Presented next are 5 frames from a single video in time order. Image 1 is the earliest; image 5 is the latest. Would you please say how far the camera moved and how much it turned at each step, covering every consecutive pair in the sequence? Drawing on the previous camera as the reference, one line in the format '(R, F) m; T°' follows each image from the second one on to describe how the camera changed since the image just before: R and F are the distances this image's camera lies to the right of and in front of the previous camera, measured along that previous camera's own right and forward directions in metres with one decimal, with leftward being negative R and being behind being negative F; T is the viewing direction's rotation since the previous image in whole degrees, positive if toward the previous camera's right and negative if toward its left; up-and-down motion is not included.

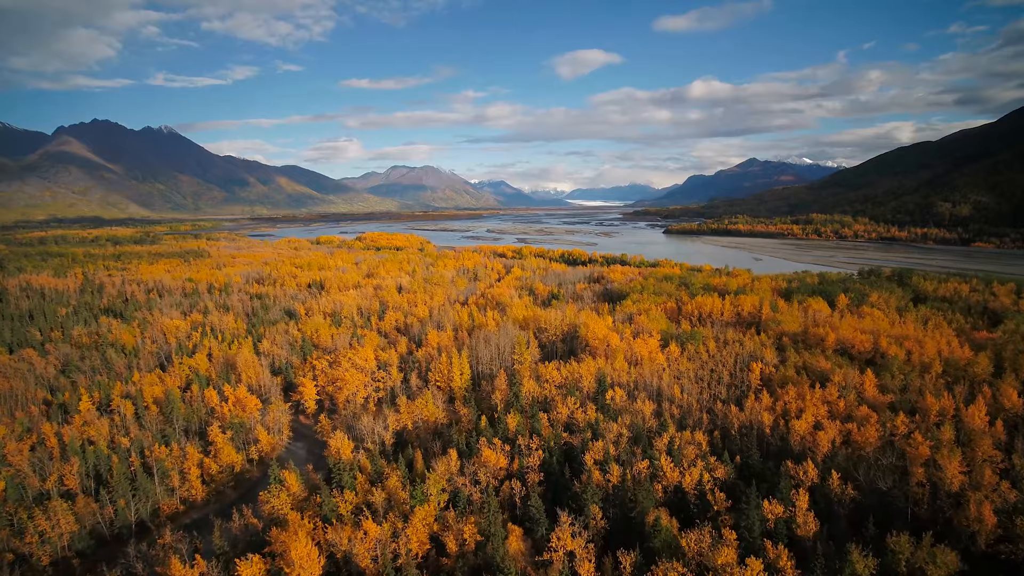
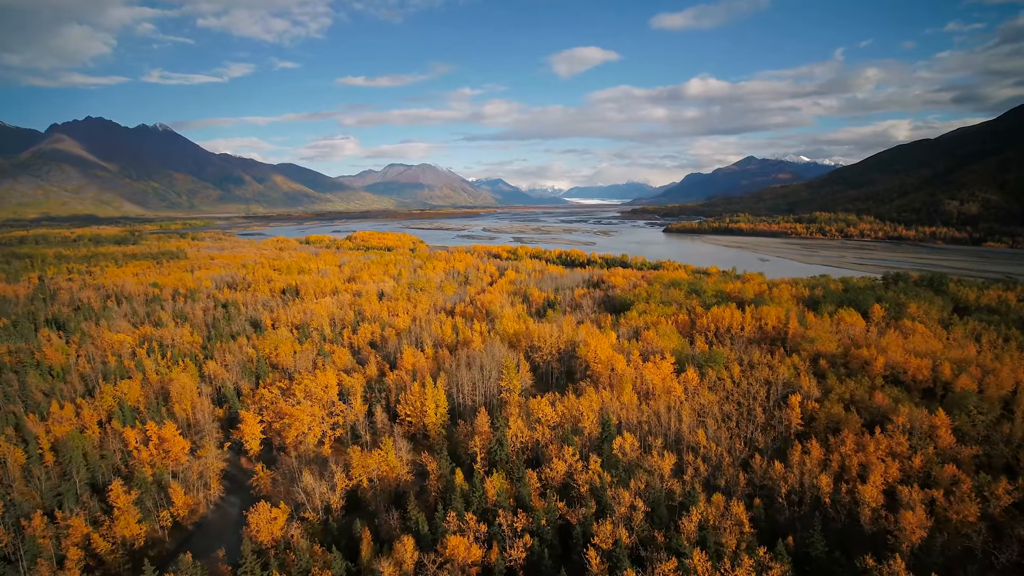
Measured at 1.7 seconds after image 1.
(+0.4, +2.9) m; 0°
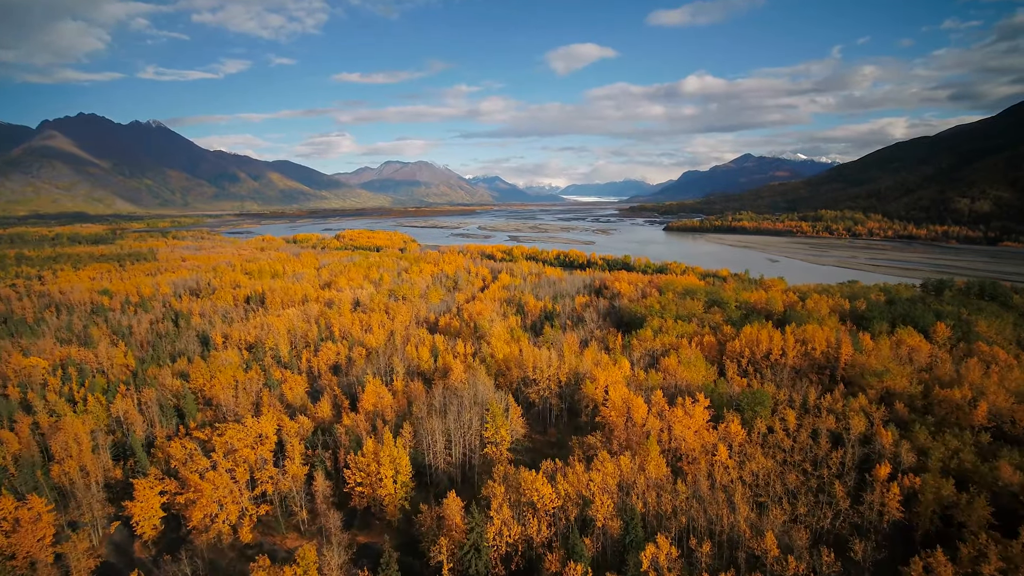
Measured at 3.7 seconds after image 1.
(+0.3, +3.6) m; 0°
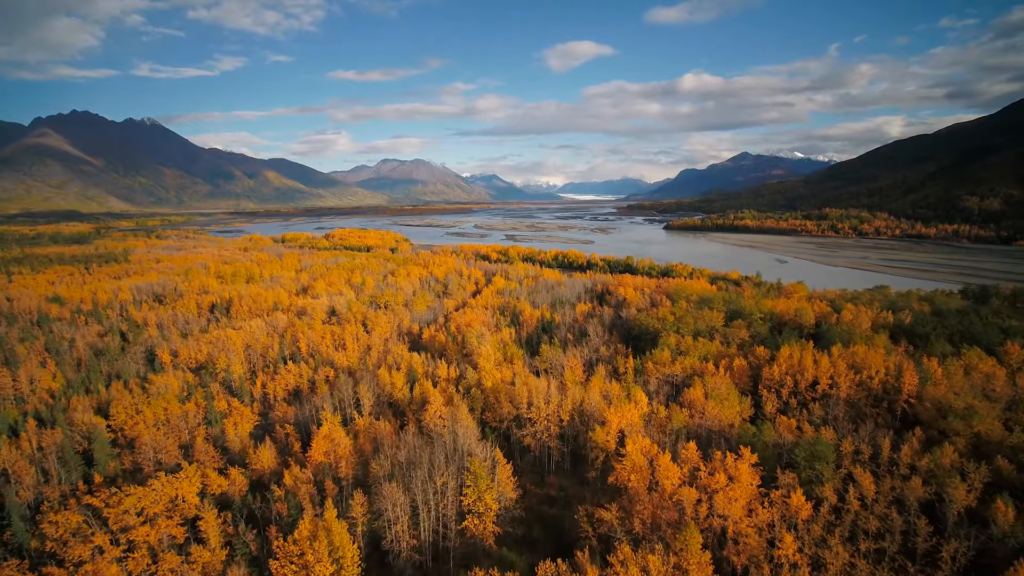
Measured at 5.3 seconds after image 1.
(+0.2, +2.8) m; 0°
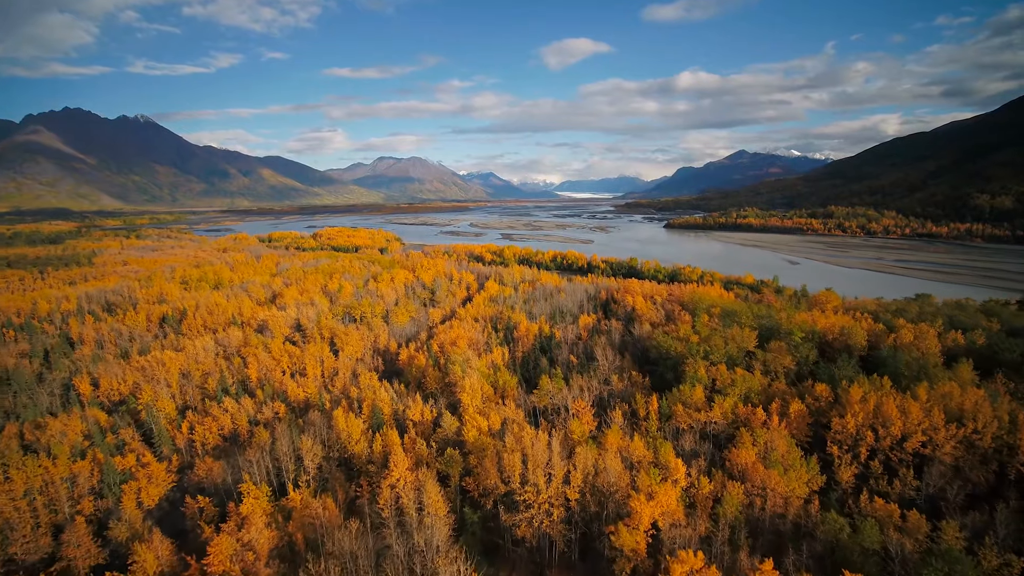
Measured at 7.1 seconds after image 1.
(+0.2, +3.2) m; 0°
